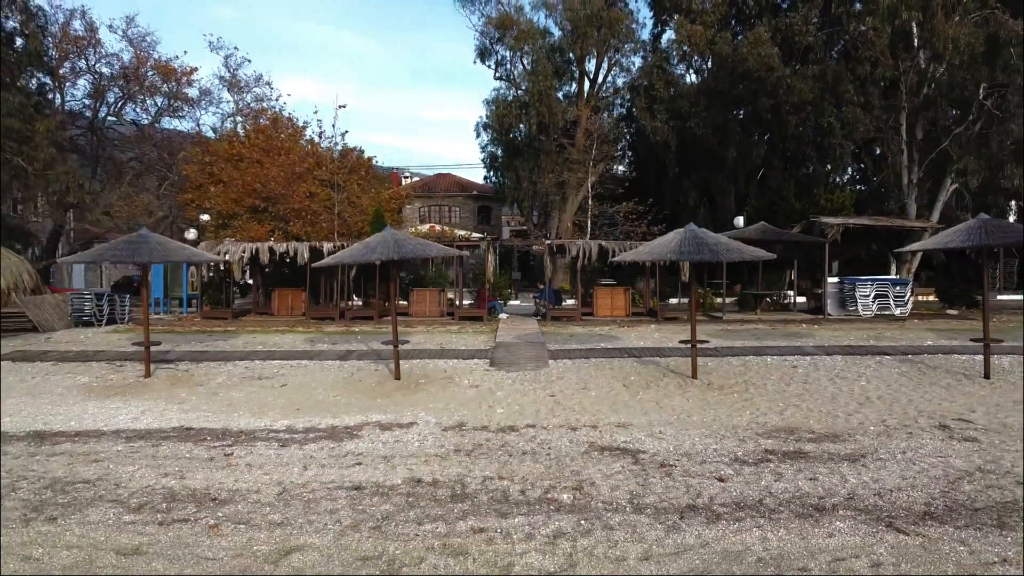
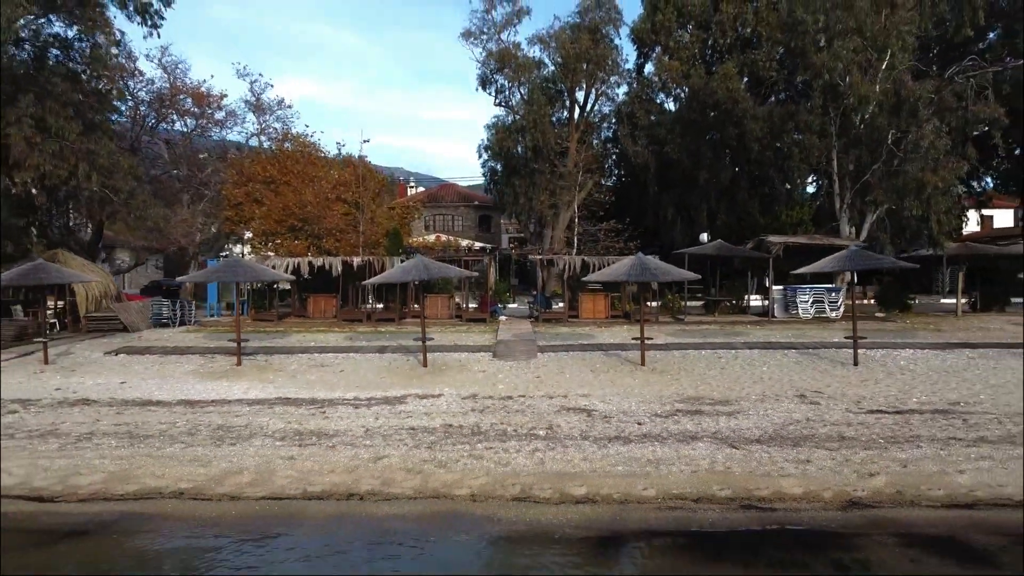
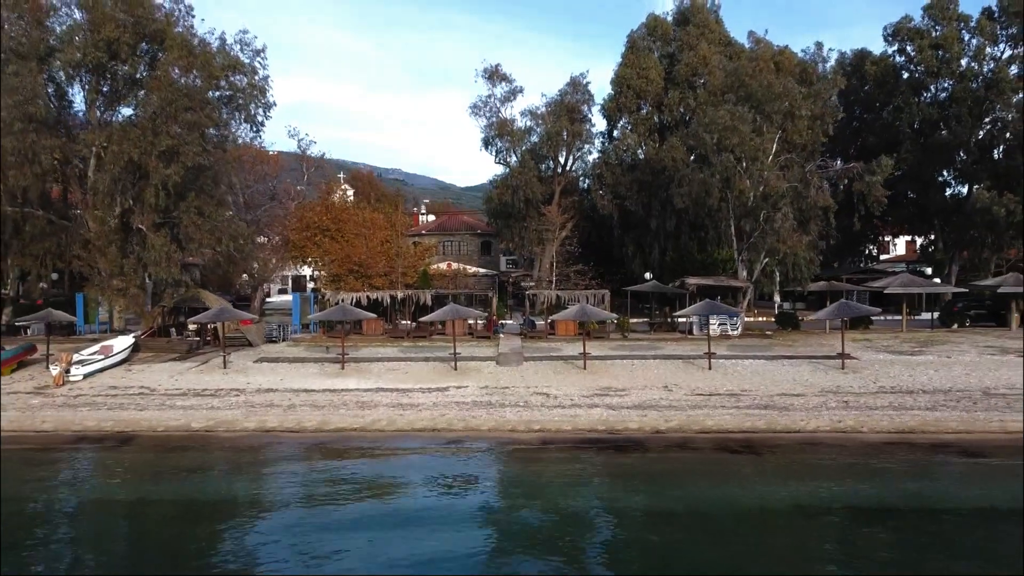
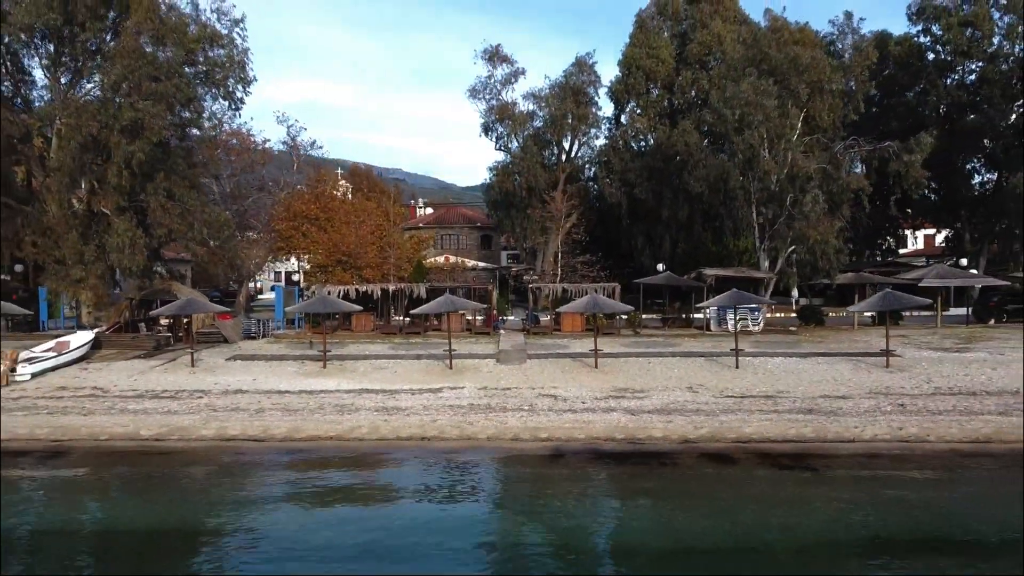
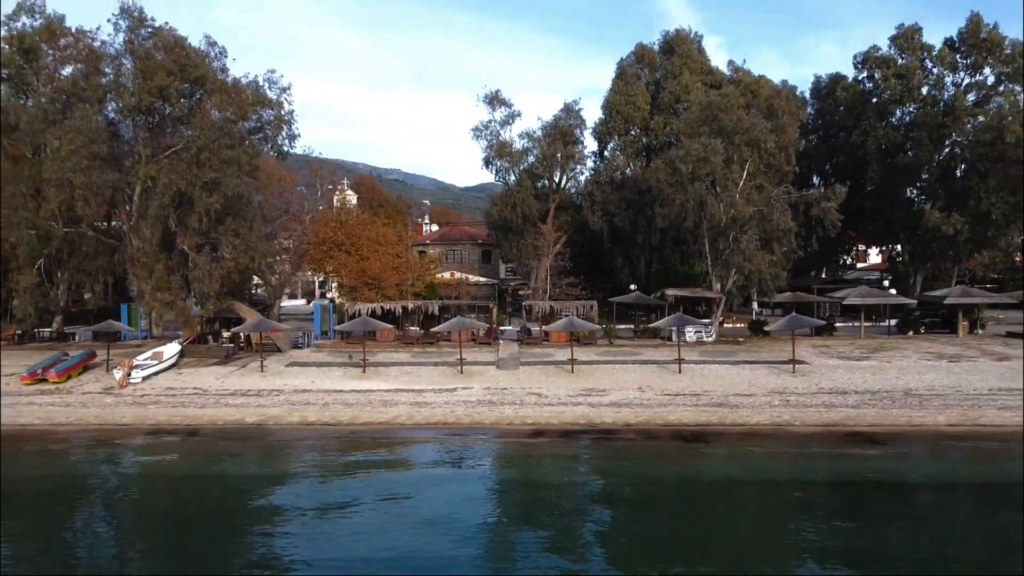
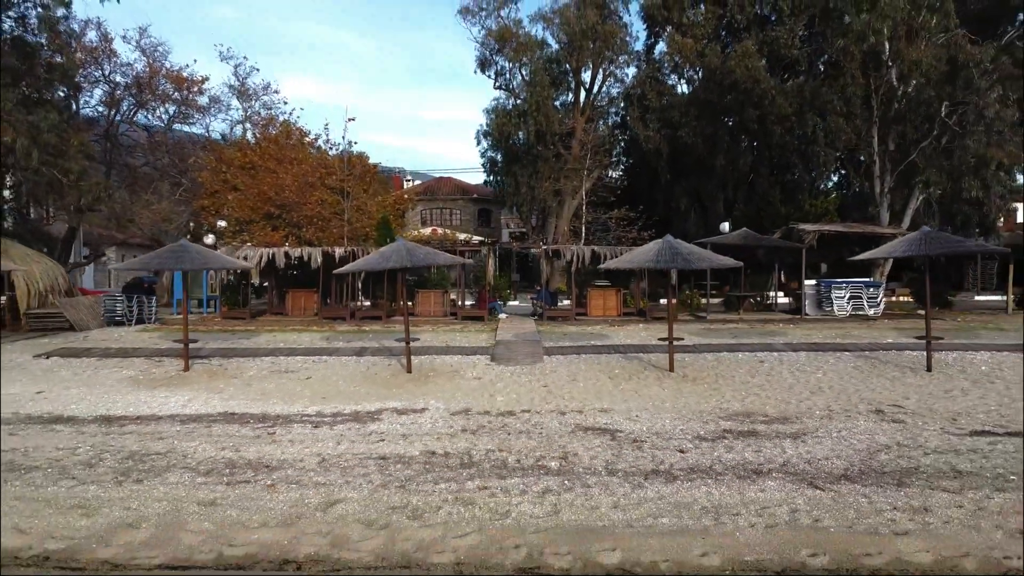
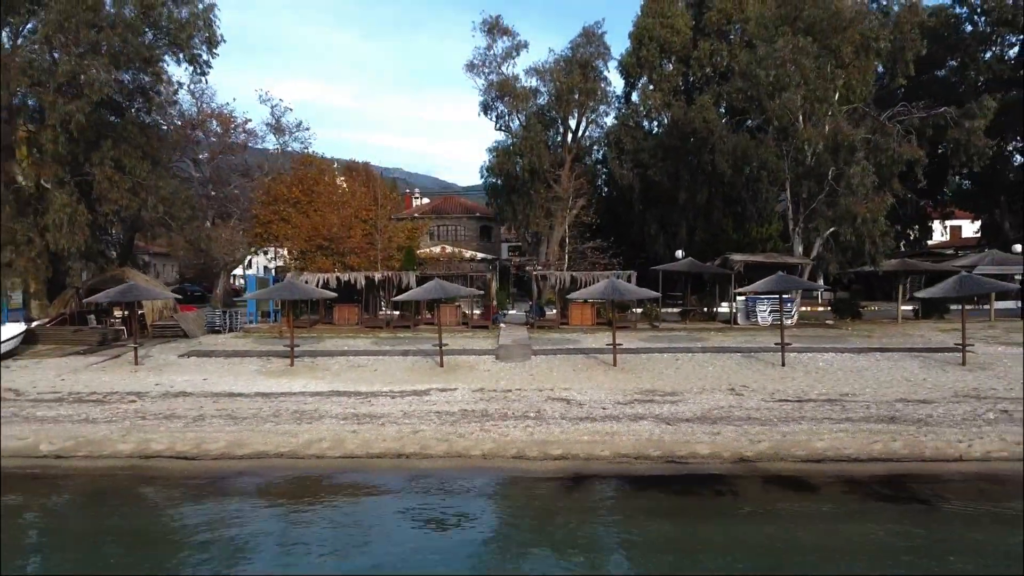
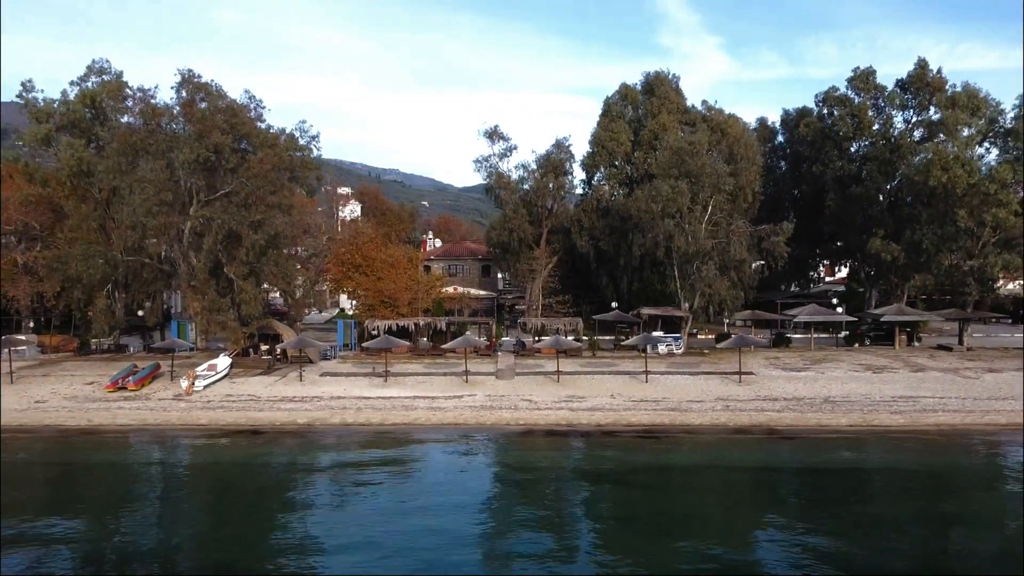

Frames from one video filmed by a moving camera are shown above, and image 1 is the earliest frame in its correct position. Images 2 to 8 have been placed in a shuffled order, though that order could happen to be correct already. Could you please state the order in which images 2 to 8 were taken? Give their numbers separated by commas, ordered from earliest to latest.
6, 2, 7, 4, 3, 5, 8
